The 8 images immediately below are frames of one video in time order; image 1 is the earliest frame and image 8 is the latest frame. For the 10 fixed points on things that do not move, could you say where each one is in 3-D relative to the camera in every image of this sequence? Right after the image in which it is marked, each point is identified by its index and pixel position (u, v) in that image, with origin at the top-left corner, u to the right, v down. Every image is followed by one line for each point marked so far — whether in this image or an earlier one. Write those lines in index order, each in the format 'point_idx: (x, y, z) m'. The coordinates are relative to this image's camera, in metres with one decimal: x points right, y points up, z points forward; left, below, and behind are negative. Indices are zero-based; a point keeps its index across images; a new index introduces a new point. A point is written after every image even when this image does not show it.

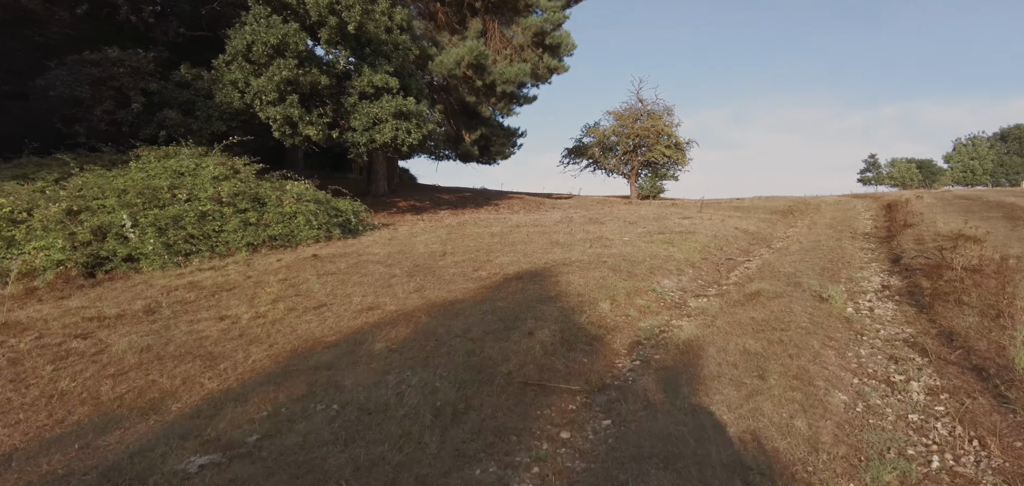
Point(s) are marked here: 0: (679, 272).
0: (+3.7, -0.7, +10.5) m
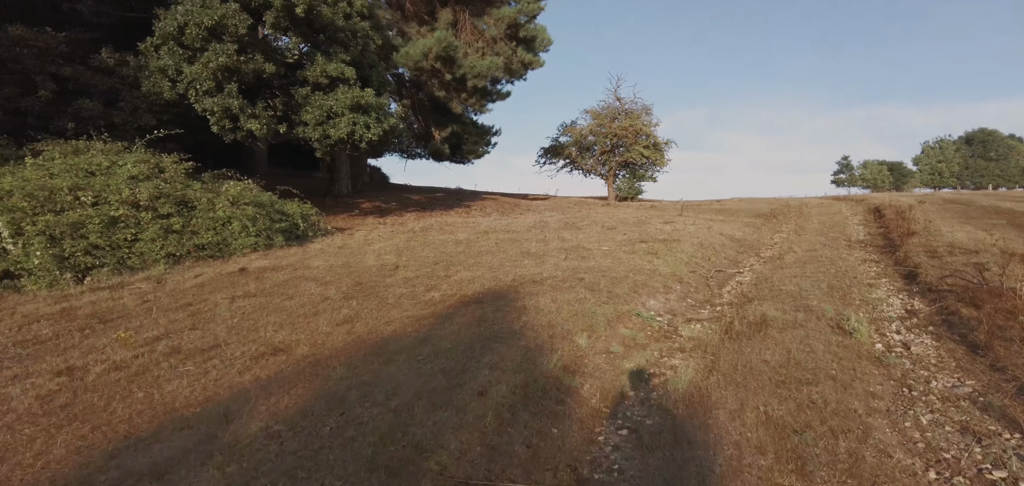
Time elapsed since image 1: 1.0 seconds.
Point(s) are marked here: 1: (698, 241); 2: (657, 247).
0: (+3.0, -0.9, +9.2) m
1: (+5.6, 0.0, +14.0) m
2: (+3.9, -0.1, +12.5) m
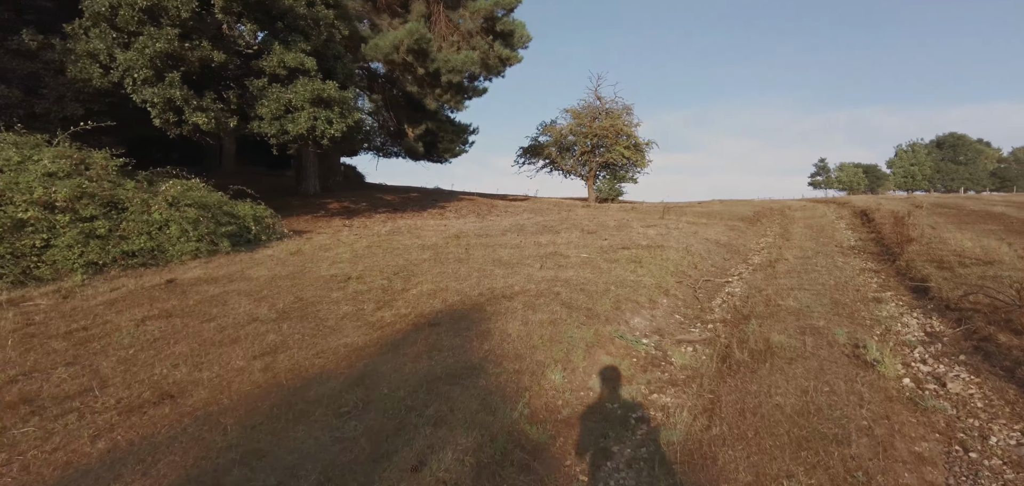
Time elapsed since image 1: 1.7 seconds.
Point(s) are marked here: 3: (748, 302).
0: (+2.4, -1.1, +8.2) m
1: (+4.8, -0.1, +13.1) m
2: (+3.2, -0.3, +11.5) m
3: (+4.3, -1.1, +8.5) m
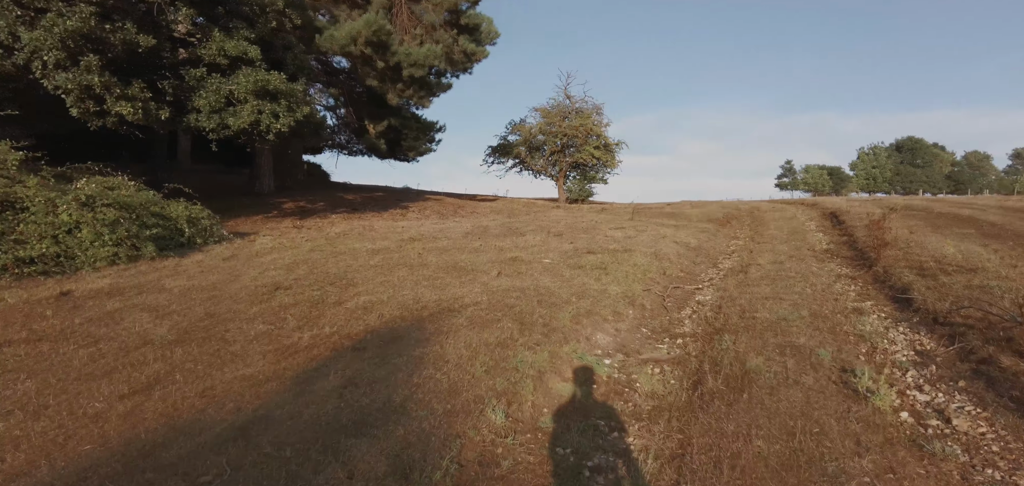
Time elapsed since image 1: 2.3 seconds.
0: (+1.6, -1.2, +7.4) m
1: (+3.7, -0.2, +12.4) m
2: (+2.2, -0.4, +10.8) m
3: (+3.5, -1.2, +7.8) m
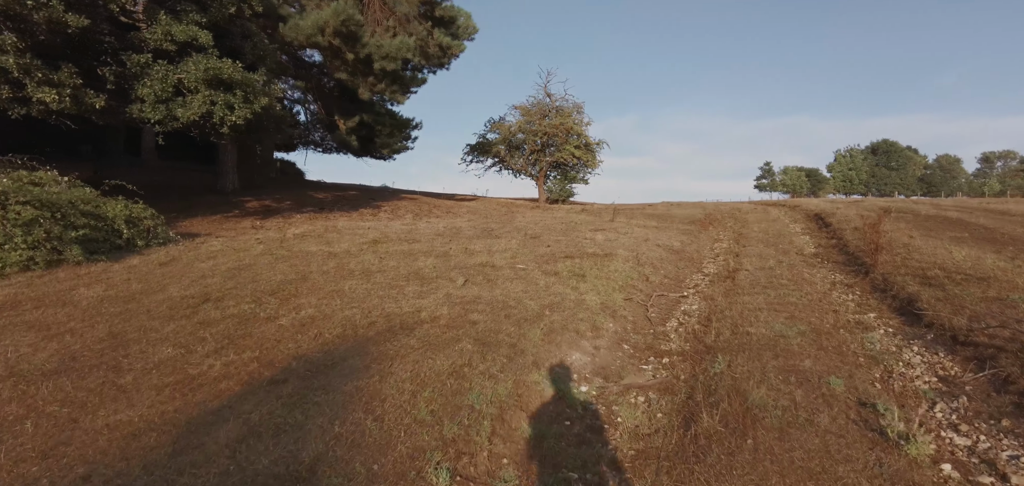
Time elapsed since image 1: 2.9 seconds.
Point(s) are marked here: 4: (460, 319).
0: (+1.1, -1.3, +6.5) m
1: (+3.0, -0.3, +11.6) m
2: (+1.6, -0.4, +9.9) m
3: (+3.0, -1.3, +7.0) m
4: (-0.7, -1.0, +6.2) m
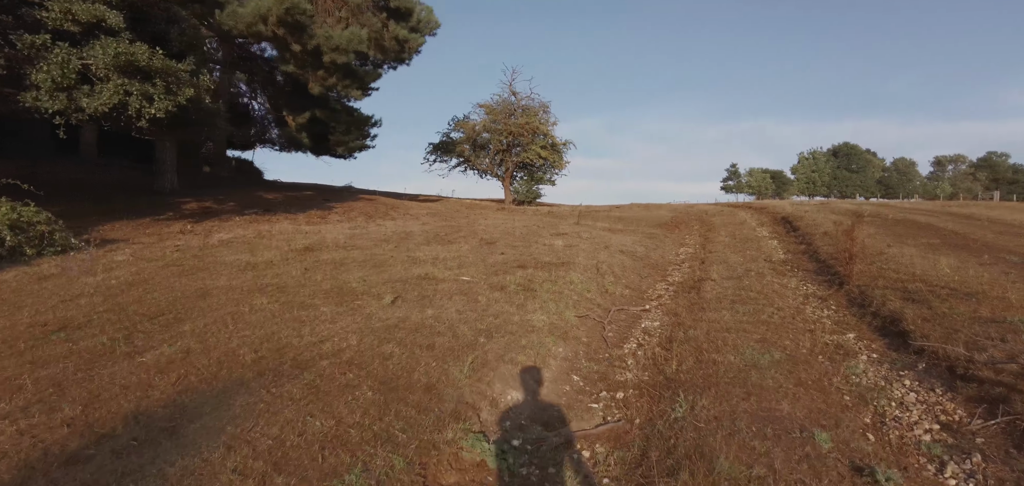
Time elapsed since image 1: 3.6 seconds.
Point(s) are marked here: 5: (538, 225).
0: (+0.3, -1.4, +5.4) m
1: (+1.9, -0.5, +10.7) m
2: (+0.5, -0.6, +8.9) m
3: (+2.1, -1.4, +6.1) m
4: (-1.5, -1.2, +5.0) m
5: (+1.0, +0.8, +19.3) m
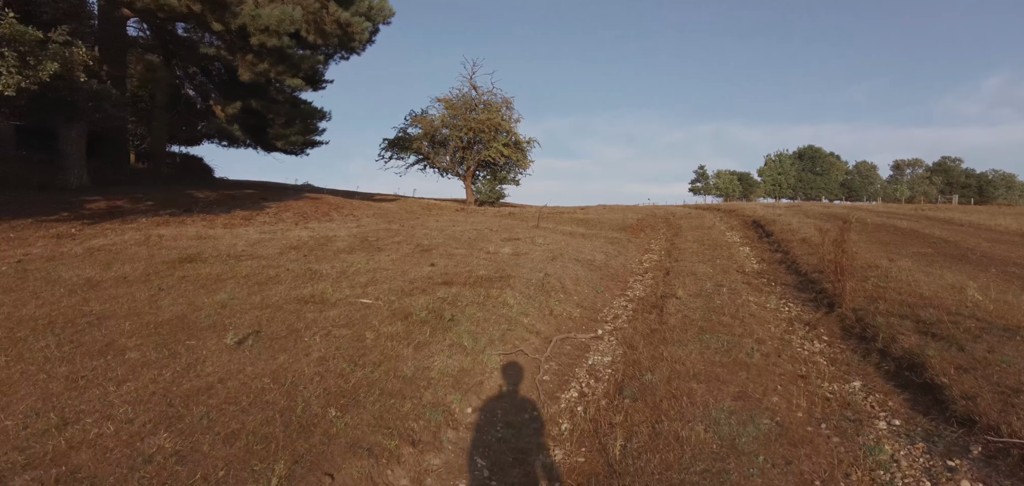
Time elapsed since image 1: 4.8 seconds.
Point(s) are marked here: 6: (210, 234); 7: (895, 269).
0: (-0.7, -1.6, +3.6) m
1: (+0.5, -0.7, +9.0) m
2: (-0.7, -0.8, +7.1) m
3: (+1.0, -1.6, +4.3) m
4: (-2.5, -1.3, +3.1) m
5: (-0.8, +0.6, +17.5) m
6: (-8.0, +0.2, +12.3) m
7: (+6.2, -0.4, +7.5) m
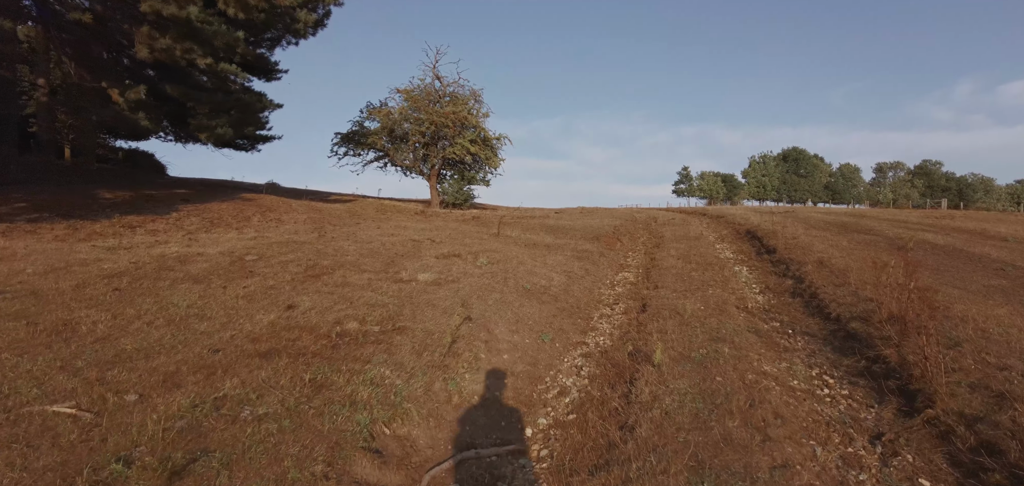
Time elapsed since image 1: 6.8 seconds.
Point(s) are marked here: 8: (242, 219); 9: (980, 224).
0: (-1.9, -2.0, +0.6) m
1: (-0.8, -1.1, +6.0) m
2: (-2.0, -1.2, +4.0) m
3: (-0.2, -2.0, +1.3) m
4: (-3.7, -1.7, 0.0) m
5: (-2.4, +0.2, +14.5) m
6: (-9.4, -0.2, +9.0) m
7: (+5.0, -0.8, +4.7) m
8: (-9.8, +0.8, +16.6) m
9: (+15.0, +0.6, +14.8) m
